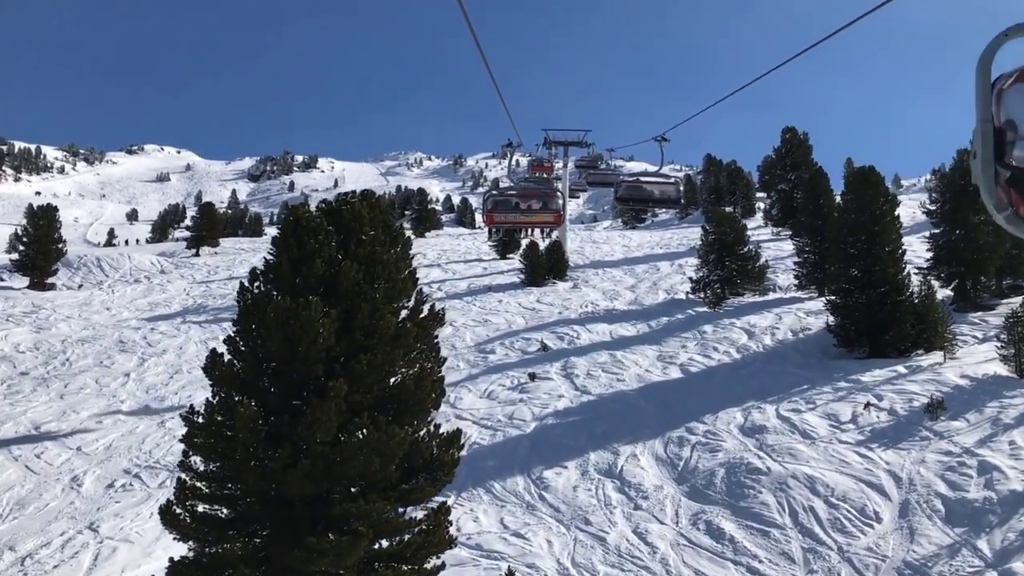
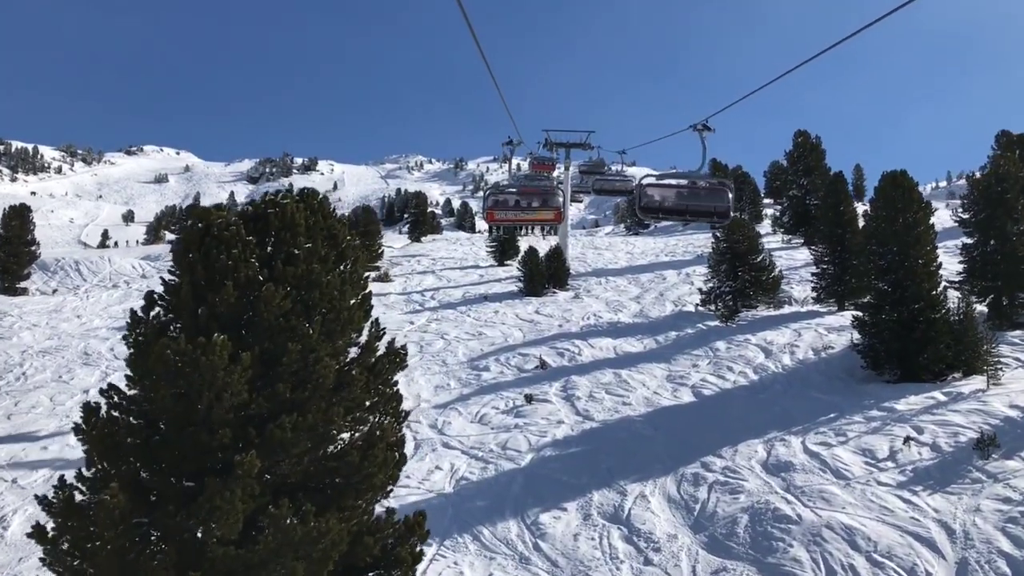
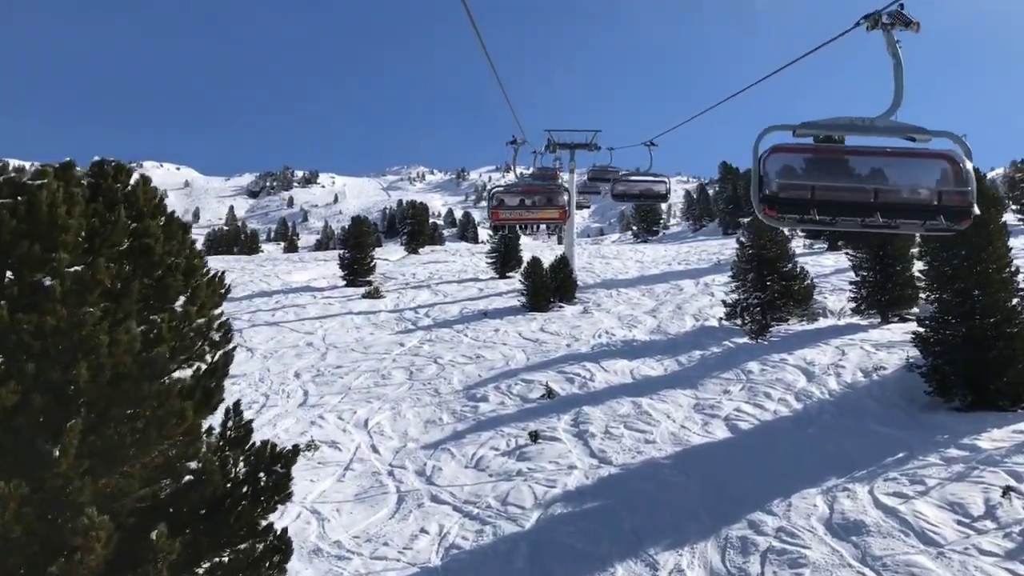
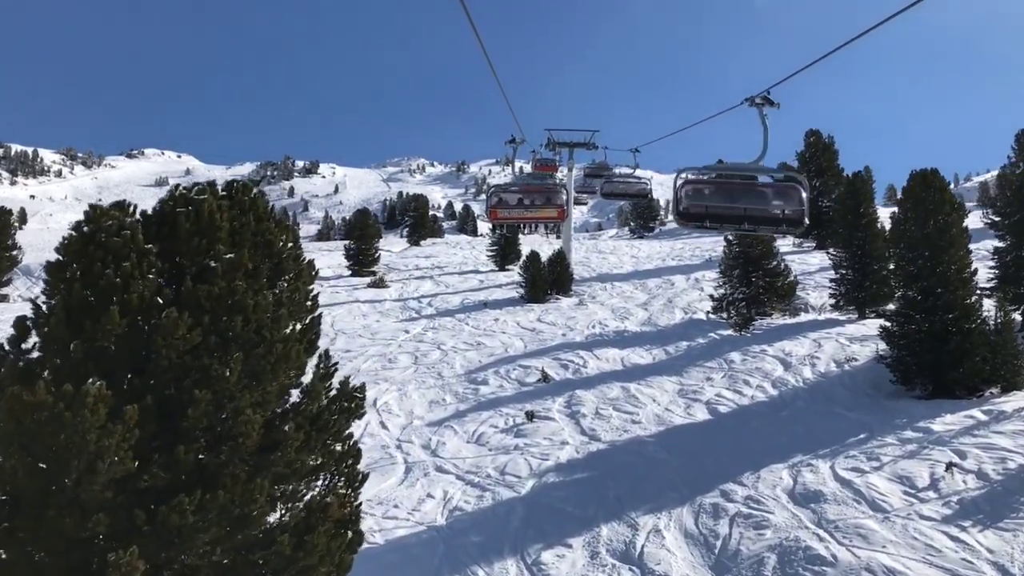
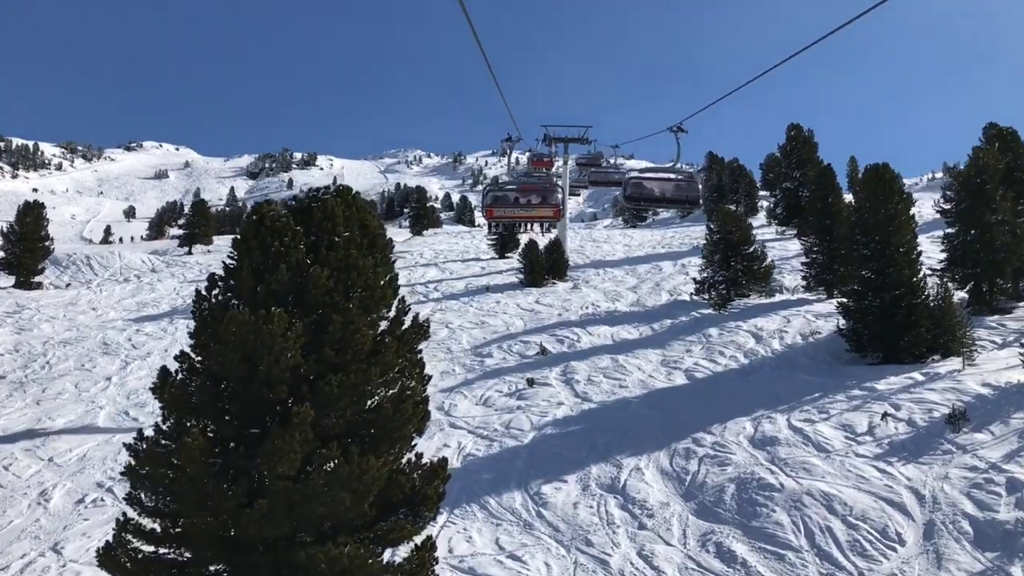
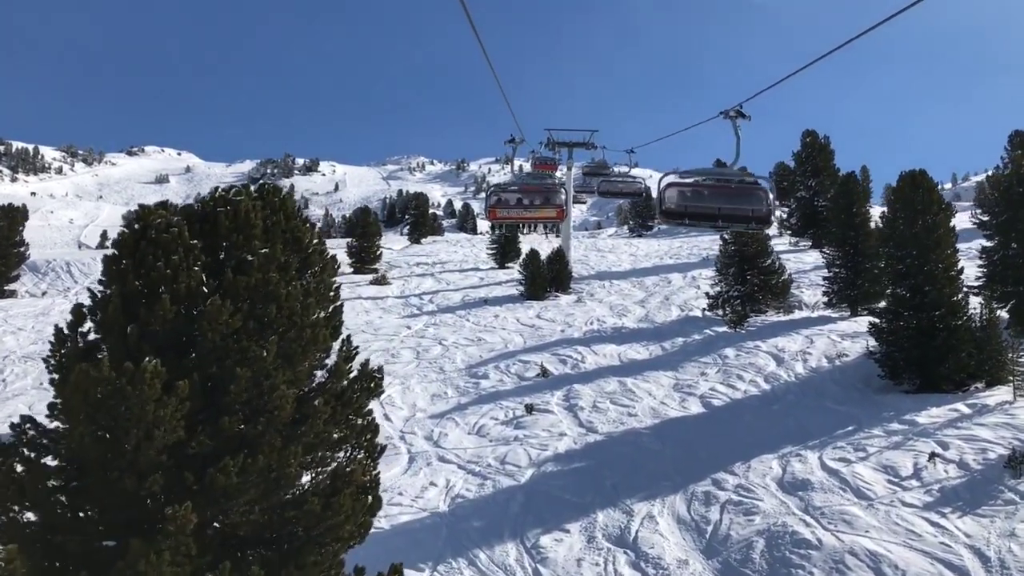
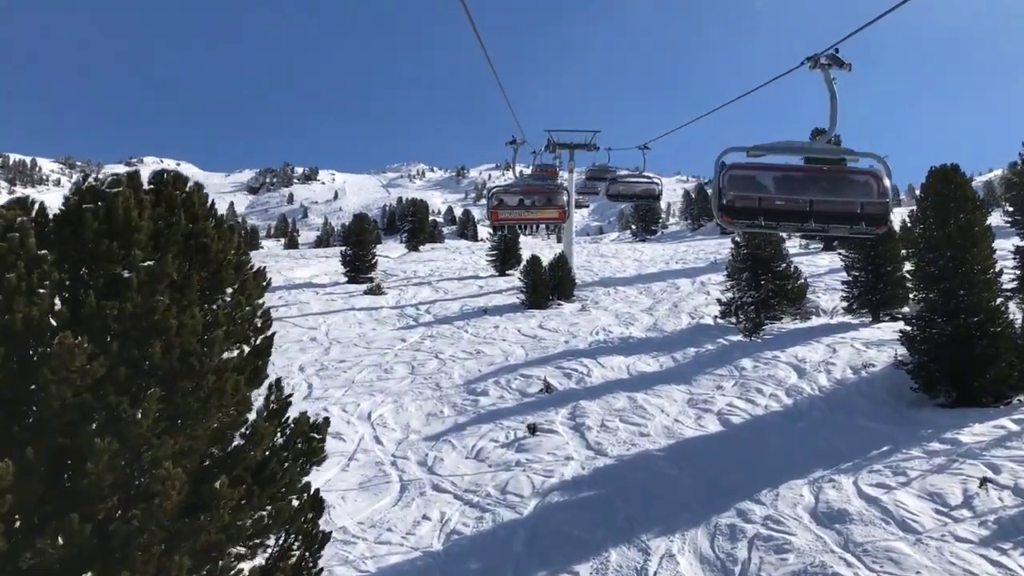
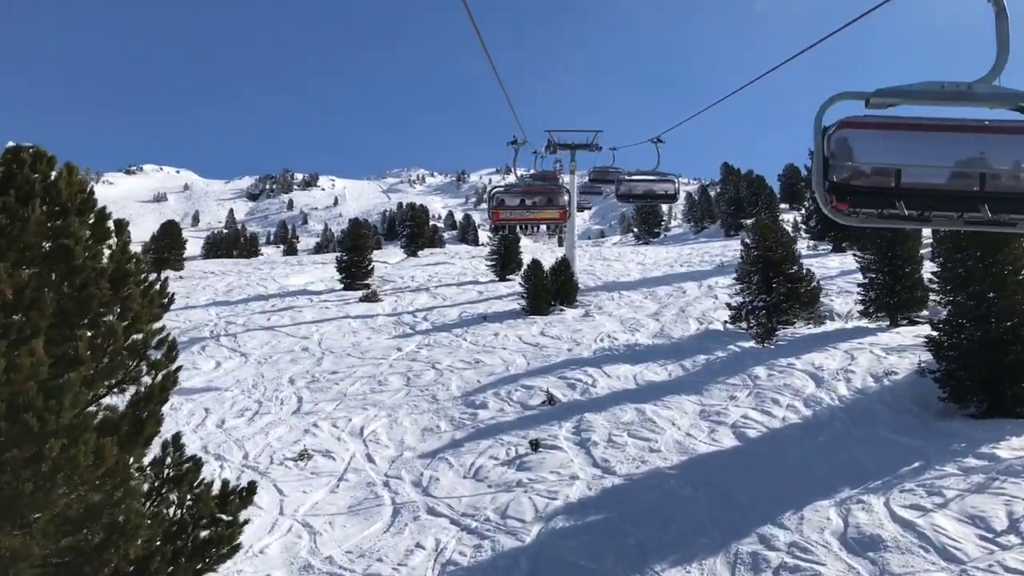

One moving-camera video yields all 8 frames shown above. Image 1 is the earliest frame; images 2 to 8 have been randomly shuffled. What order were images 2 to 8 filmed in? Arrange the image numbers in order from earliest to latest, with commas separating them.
5, 2, 6, 4, 7, 3, 8
